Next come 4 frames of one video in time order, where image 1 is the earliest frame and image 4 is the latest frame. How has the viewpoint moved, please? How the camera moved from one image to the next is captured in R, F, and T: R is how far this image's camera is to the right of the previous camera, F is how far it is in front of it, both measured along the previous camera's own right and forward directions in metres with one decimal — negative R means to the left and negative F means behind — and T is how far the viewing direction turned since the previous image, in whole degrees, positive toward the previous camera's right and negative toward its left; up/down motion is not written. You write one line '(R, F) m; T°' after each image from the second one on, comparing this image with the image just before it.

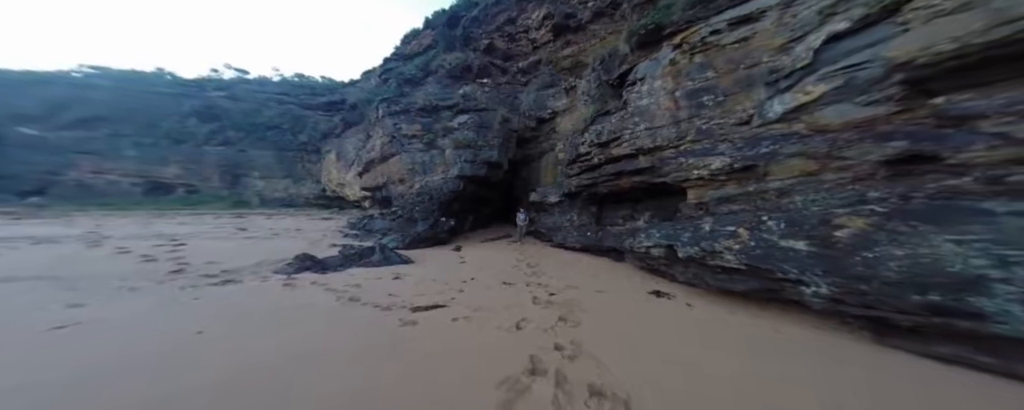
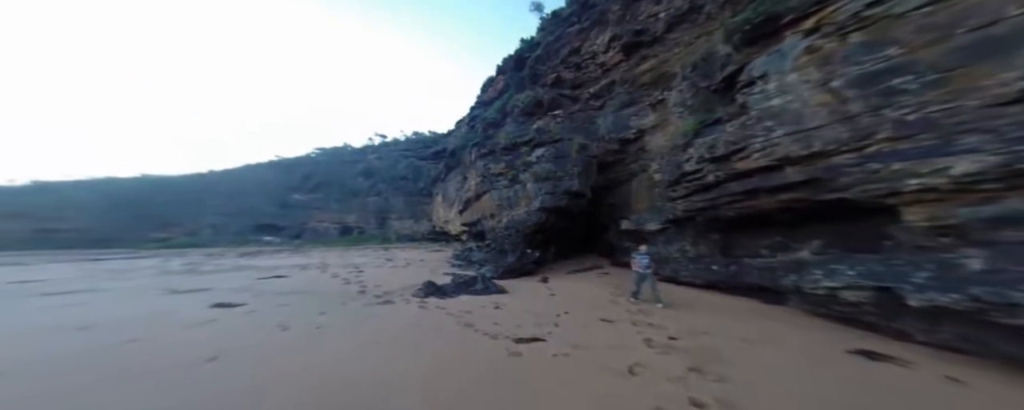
(-0.3, 0.0) m; -17°
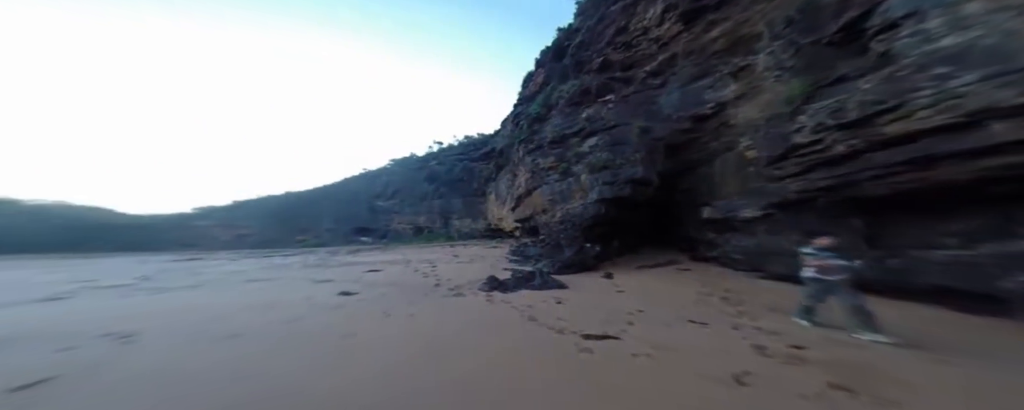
(-0.3, +0.1) m; -11°
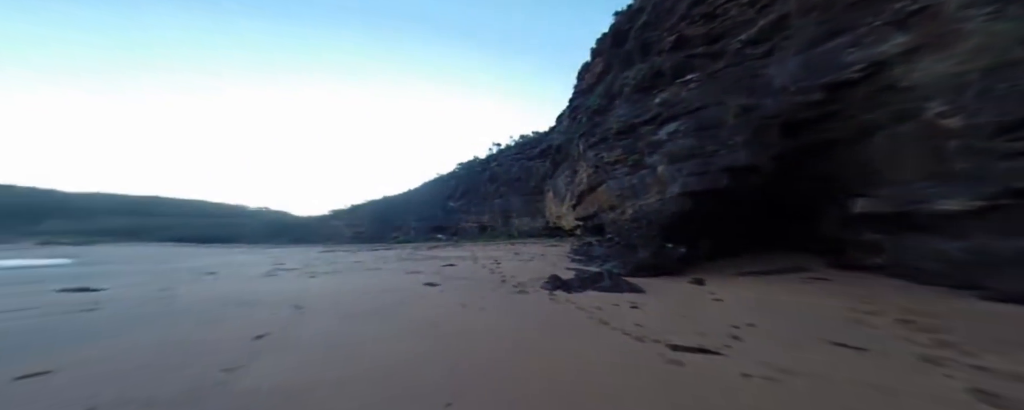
(-0.5, +0.2) m; -14°
